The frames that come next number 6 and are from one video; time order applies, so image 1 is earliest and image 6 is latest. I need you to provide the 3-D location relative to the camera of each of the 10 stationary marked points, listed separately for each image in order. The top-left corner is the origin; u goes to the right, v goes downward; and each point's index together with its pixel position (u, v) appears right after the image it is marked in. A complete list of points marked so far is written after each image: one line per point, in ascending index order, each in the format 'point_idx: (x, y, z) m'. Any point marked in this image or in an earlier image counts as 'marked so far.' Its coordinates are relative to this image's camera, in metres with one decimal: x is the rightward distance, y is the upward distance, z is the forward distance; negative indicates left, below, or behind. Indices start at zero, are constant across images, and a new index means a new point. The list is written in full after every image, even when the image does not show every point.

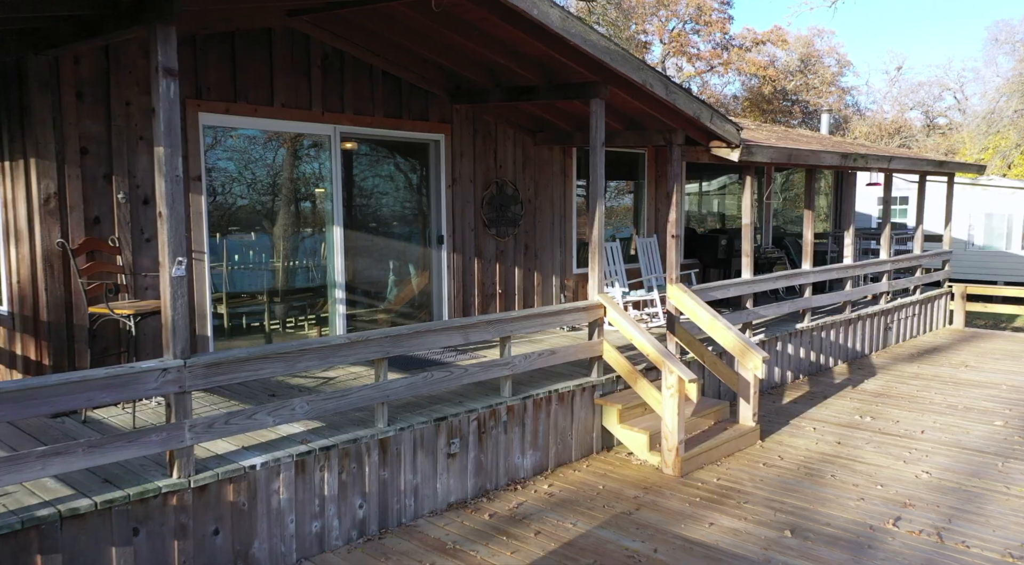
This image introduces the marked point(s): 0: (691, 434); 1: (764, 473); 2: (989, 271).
0: (+1.2, -1.0, +5.4) m
1: (+1.6, -1.2, +5.1) m
2: (+10.4, +0.2, +16.8) m
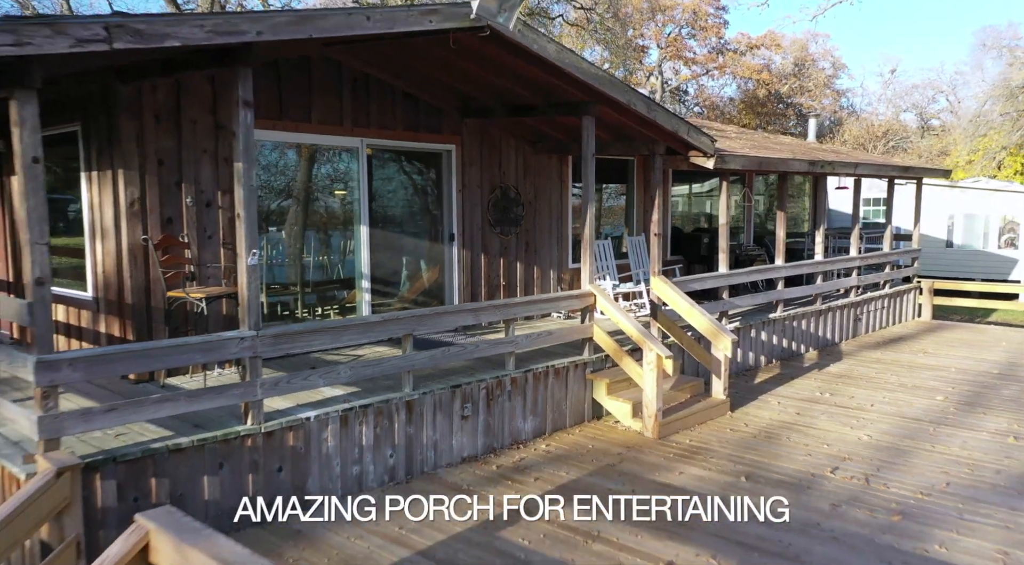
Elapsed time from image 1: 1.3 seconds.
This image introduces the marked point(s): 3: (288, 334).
0: (+1.3, -1.0, +6.3) m
1: (+1.7, -1.2, +5.9) m
2: (+10.4, +0.3, +17.7) m
3: (-1.3, -0.3, +4.4) m
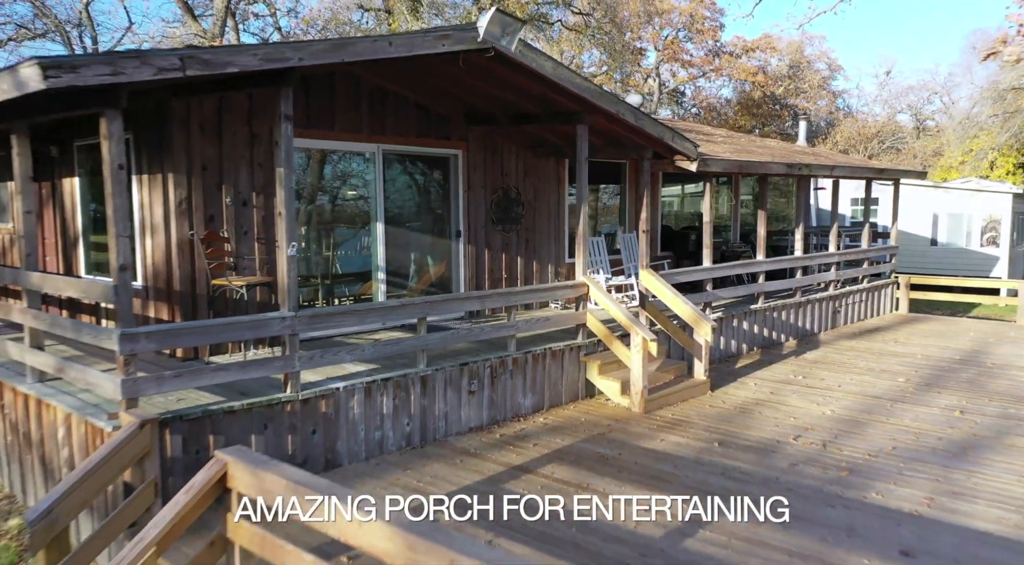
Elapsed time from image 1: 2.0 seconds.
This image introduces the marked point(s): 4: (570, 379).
0: (+1.3, -0.9, +7.0) m
1: (+1.7, -1.1, +6.6) m
2: (+10.4, +0.4, +18.4) m
3: (-1.2, -0.2, +5.1) m
4: (+0.5, -0.8, +6.9) m
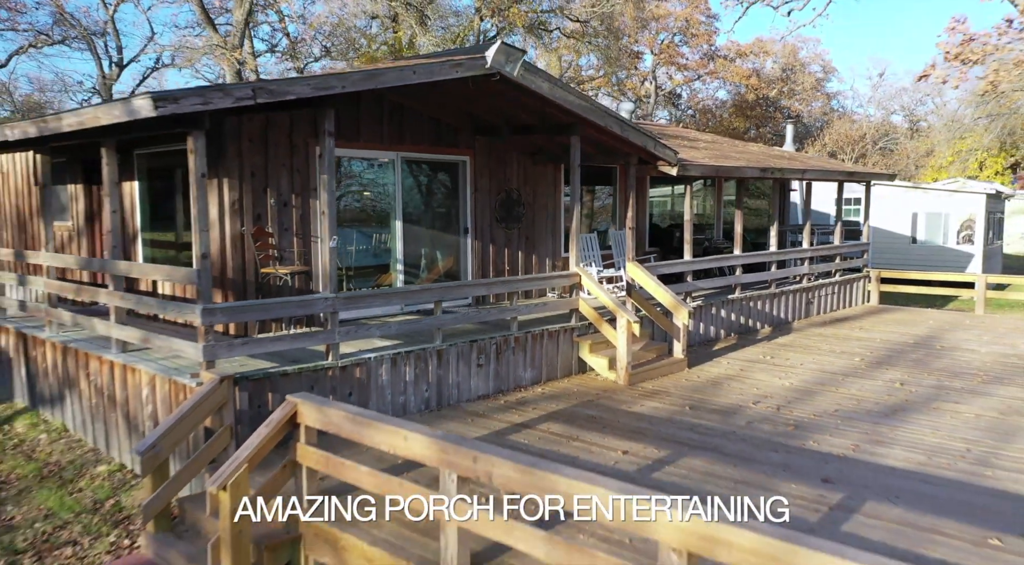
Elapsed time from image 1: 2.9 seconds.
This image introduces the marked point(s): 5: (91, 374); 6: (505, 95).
0: (+1.3, -0.8, +8.0) m
1: (+1.7, -1.0, +7.7) m
2: (+10.5, +0.5, +19.4) m
3: (-1.2, -0.1, +6.1) m
4: (+0.5, -0.7, +7.9) m
5: (-3.4, -0.7, +6.3) m
6: (-0.1, +1.8, +7.5) m
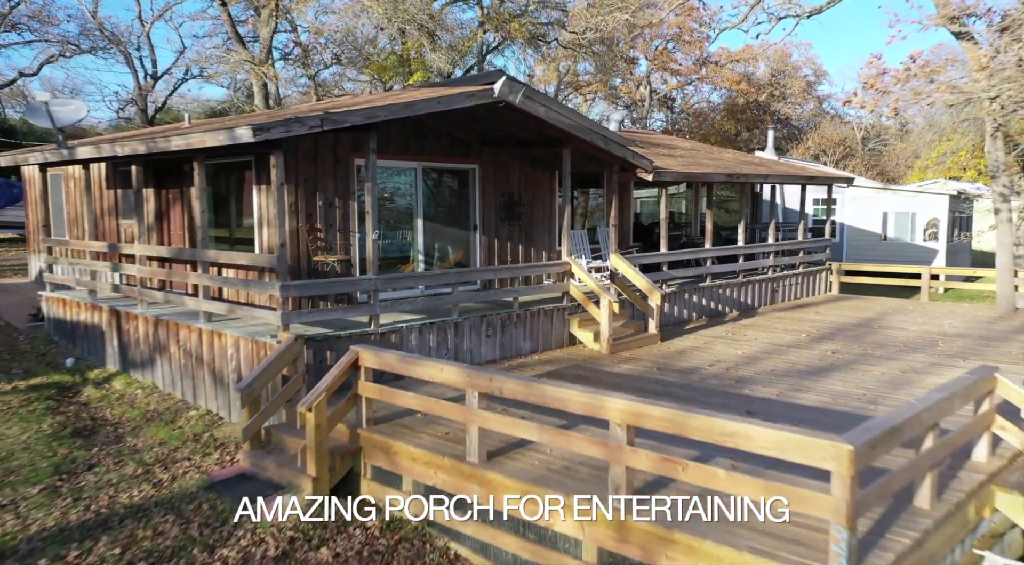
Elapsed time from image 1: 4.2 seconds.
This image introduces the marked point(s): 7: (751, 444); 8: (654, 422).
0: (+1.3, -0.6, +9.7) m
1: (+1.7, -0.8, +9.3) m
2: (+10.5, +0.7, +21.0) m
3: (-1.2, 0.0, +7.8) m
4: (+0.6, -0.6, +9.5) m
5: (-3.3, -0.6, +7.9) m
6: (-0.1, +1.9, +9.1) m
7: (+1.2, -0.8, +3.9) m
8: (+0.8, -0.7, +4.2) m
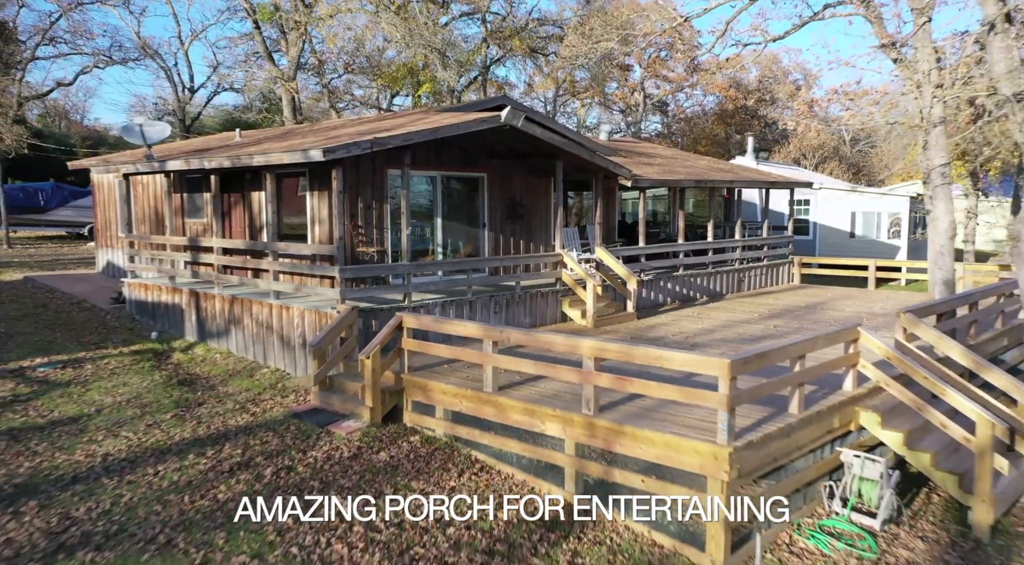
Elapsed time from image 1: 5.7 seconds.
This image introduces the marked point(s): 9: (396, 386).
0: (+1.4, -0.5, +11.8) m
1: (+1.8, -0.7, +11.4) m
2: (+10.5, +0.8, +23.2) m
3: (-1.2, +0.2, +9.9) m
4: (+0.6, -0.4, +11.6) m
5: (-3.3, -0.4, +10.0) m
6: (0.0, +2.1, +11.2) m
7: (+1.2, -0.6, +6.0) m
8: (+0.8, -0.6, +6.3) m
9: (-1.2, -1.1, +8.0) m
